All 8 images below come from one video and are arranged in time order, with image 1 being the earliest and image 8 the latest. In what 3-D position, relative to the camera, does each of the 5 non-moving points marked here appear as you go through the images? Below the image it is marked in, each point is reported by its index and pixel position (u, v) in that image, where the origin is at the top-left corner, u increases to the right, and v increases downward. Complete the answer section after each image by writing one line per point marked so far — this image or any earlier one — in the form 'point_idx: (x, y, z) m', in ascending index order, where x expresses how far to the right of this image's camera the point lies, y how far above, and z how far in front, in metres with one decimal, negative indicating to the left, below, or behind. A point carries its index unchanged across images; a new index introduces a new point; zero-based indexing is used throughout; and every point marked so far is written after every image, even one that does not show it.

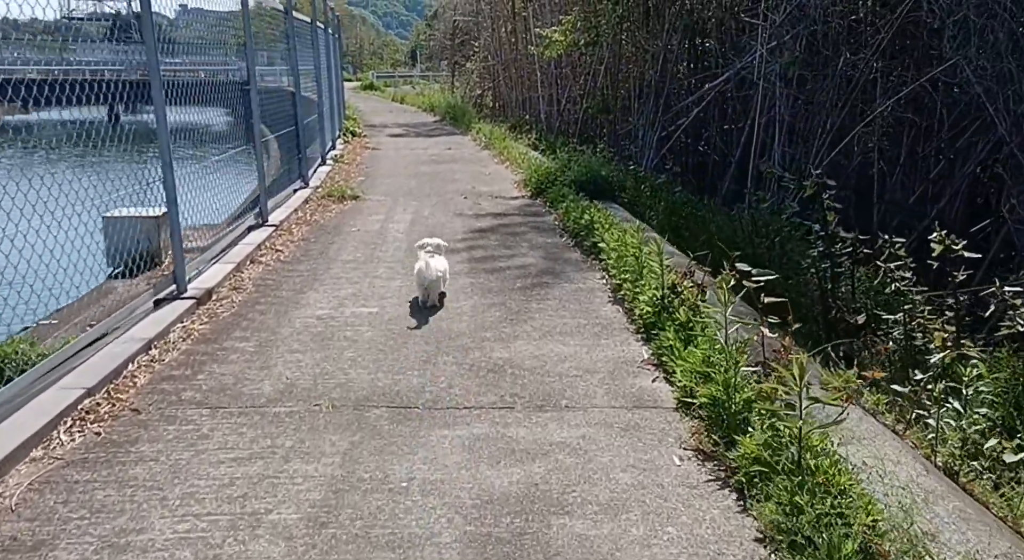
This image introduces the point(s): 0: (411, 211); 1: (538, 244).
0: (-0.9, +0.6, +7.3) m
1: (+0.2, +0.3, +5.8) m
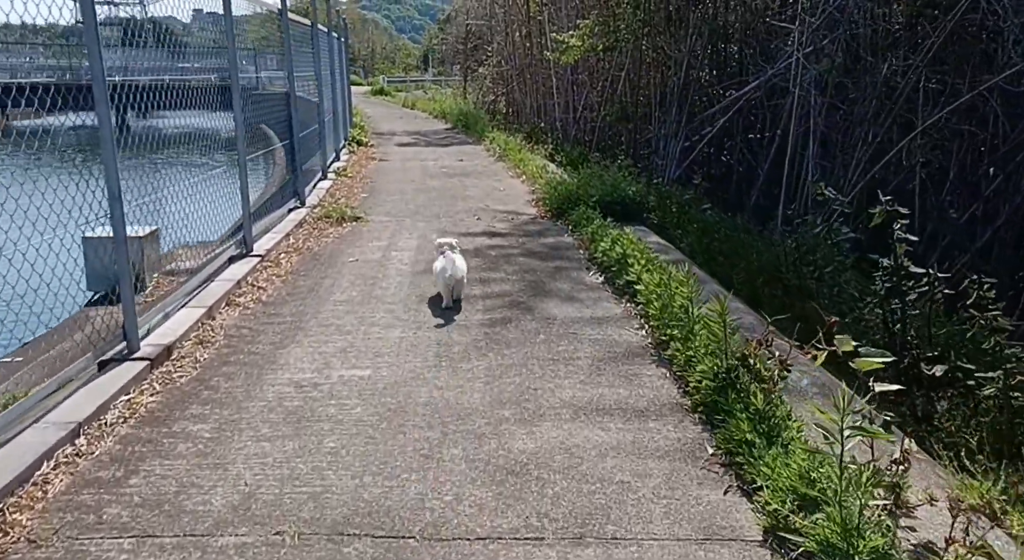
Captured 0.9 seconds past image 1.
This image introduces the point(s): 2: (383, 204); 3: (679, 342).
0: (-0.8, +0.4, +6.5) m
1: (+0.3, 0.0, +5.0) m
2: (-1.3, +0.7, +7.9) m
3: (+0.7, -0.3, +3.5) m
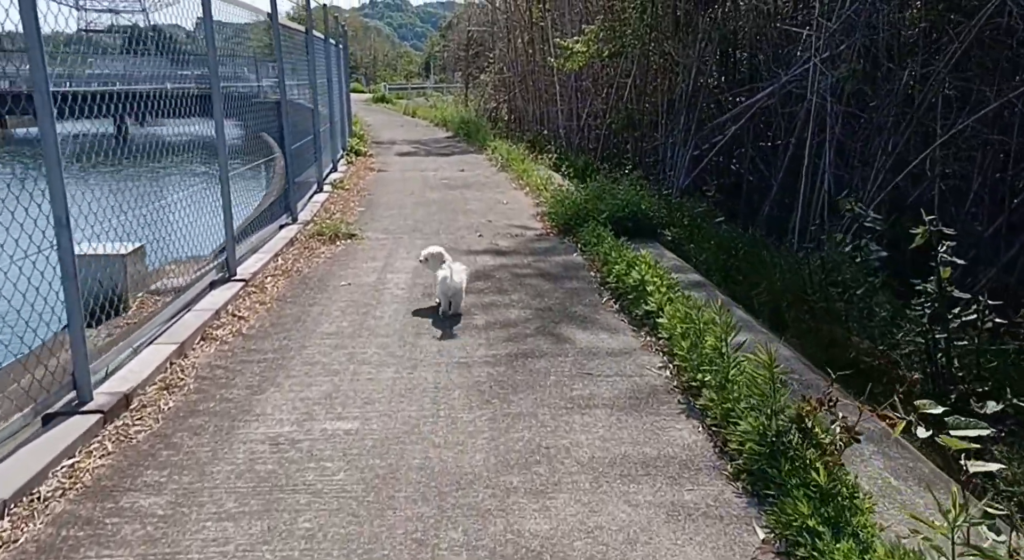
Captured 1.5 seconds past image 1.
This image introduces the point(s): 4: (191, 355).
0: (-0.7, +0.2, +6.1) m
1: (+0.3, -0.1, +4.6) m
2: (-1.2, +0.5, +7.5) m
3: (+0.7, -0.4, +3.0) m
4: (-1.5, -0.3, +3.7) m
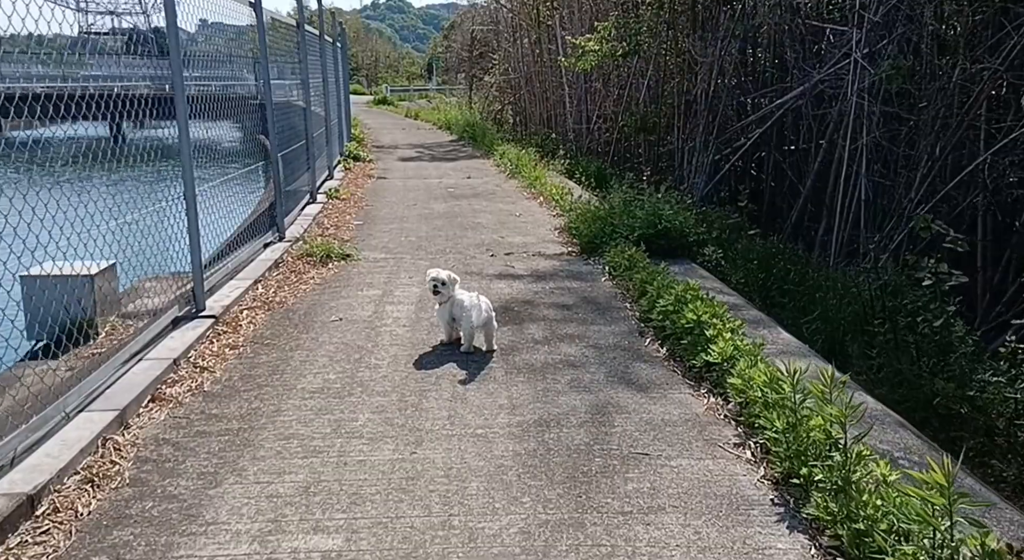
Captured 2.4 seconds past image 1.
0: (-0.6, 0.0, +5.3) m
1: (+0.4, -0.3, +3.8) m
2: (-1.1, +0.4, +6.7) m
3: (+0.9, -0.6, +2.2) m
4: (-1.4, -0.5, +2.9) m
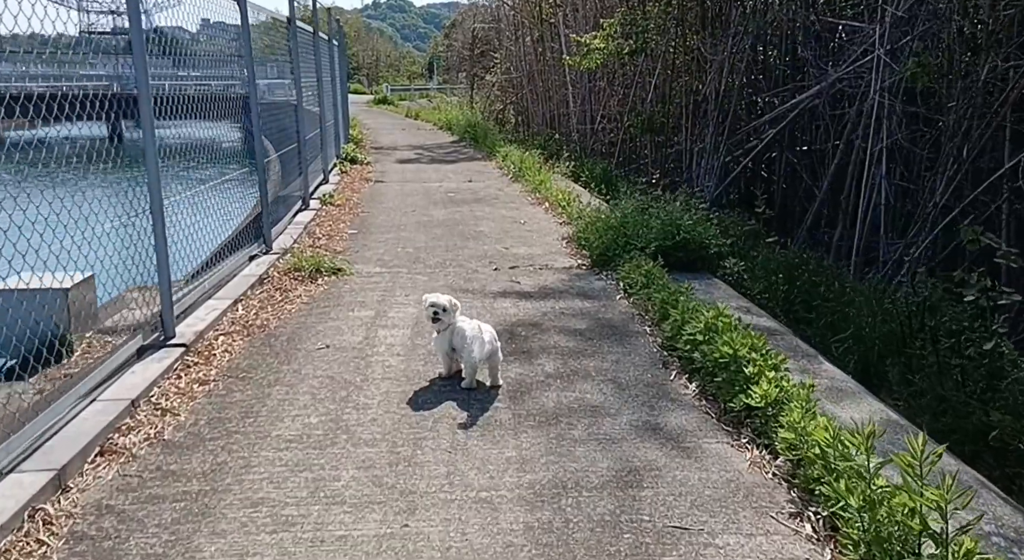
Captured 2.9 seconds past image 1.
0: (-0.6, -0.1, +4.8) m
1: (+0.5, -0.4, +3.3) m
2: (-1.1, +0.3, +6.2) m
3: (+0.9, -0.7, +1.8) m
4: (-1.3, -0.6, +2.5) m
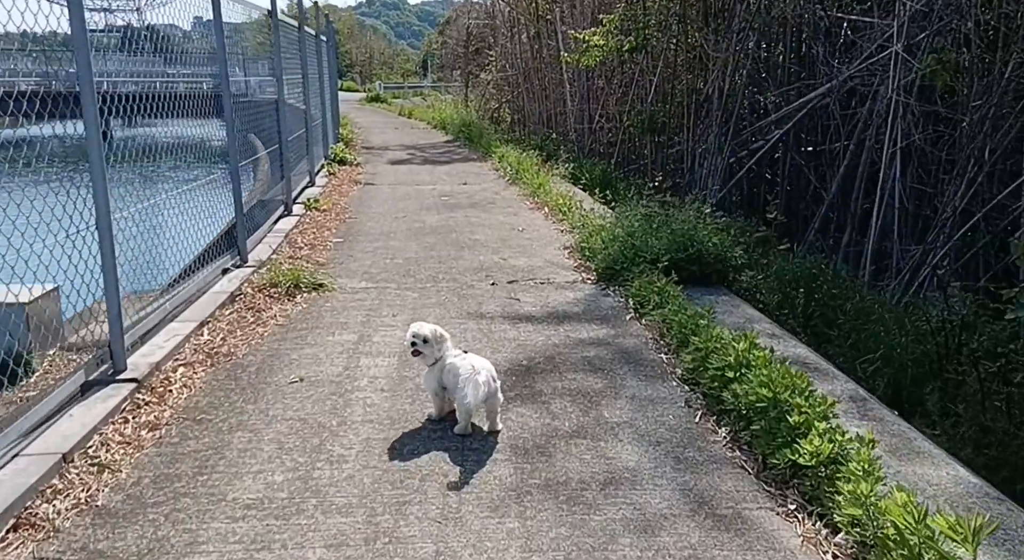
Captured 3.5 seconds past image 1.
0: (-0.6, -0.2, +4.4) m
1: (+0.5, -0.5, +2.9) m
2: (-1.1, +0.2, +5.8) m
3: (+0.9, -0.8, +1.3) m
4: (-1.3, -0.7, +2.0) m
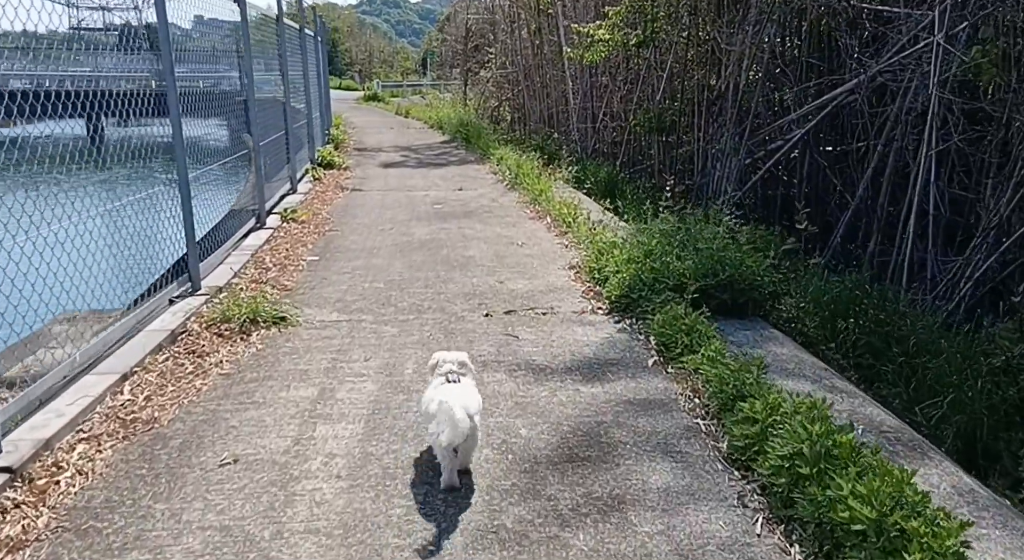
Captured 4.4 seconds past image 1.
0: (-0.6, -0.4, +3.6) m
1: (+0.5, -0.7, +2.1) m
2: (-1.1, 0.0, +5.0) m
3: (+0.9, -1.0, +0.5) m
4: (-1.3, -0.9, +1.2) m
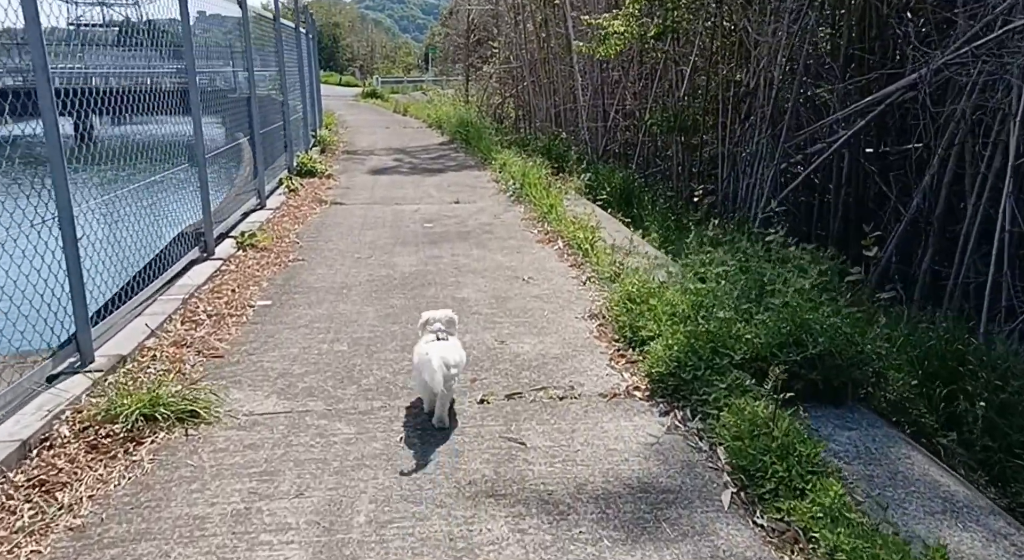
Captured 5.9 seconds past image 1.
0: (-0.6, -0.6, +2.4) m
1: (+0.5, -1.0, +0.9) m
2: (-1.1, -0.3, +3.8) m
3: (+0.9, -1.3, -0.7) m
4: (-1.3, -1.2, +0.1) m
